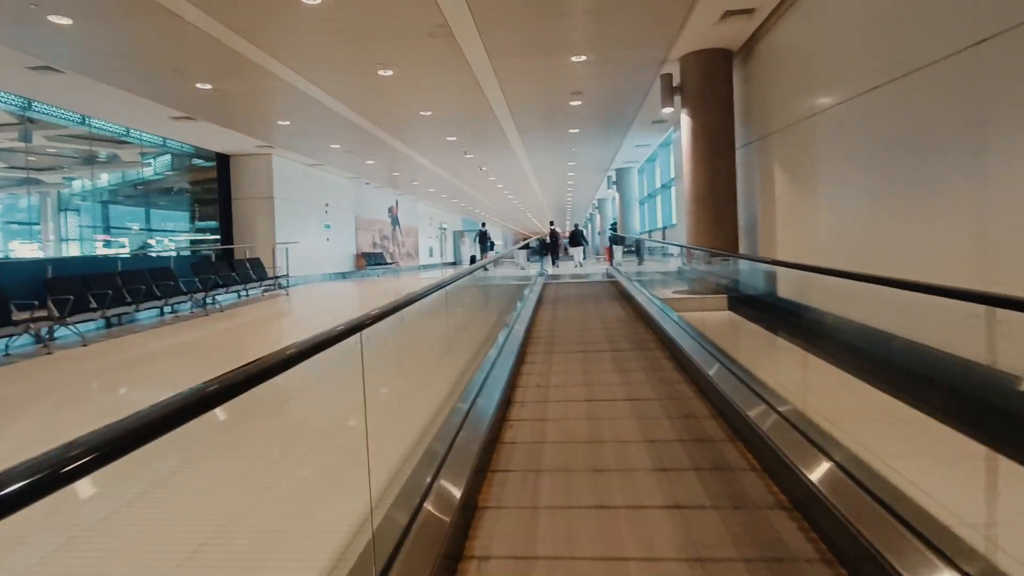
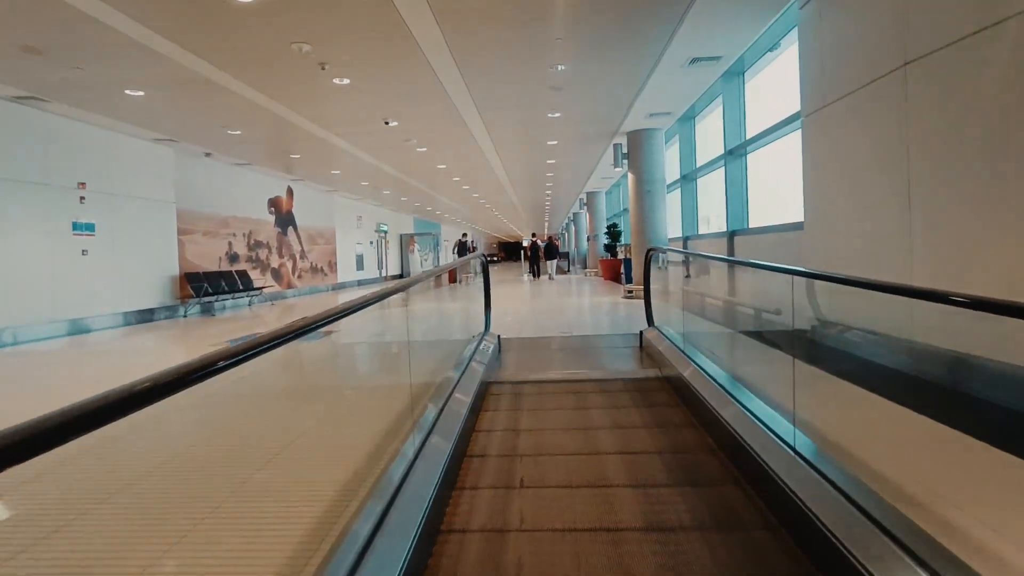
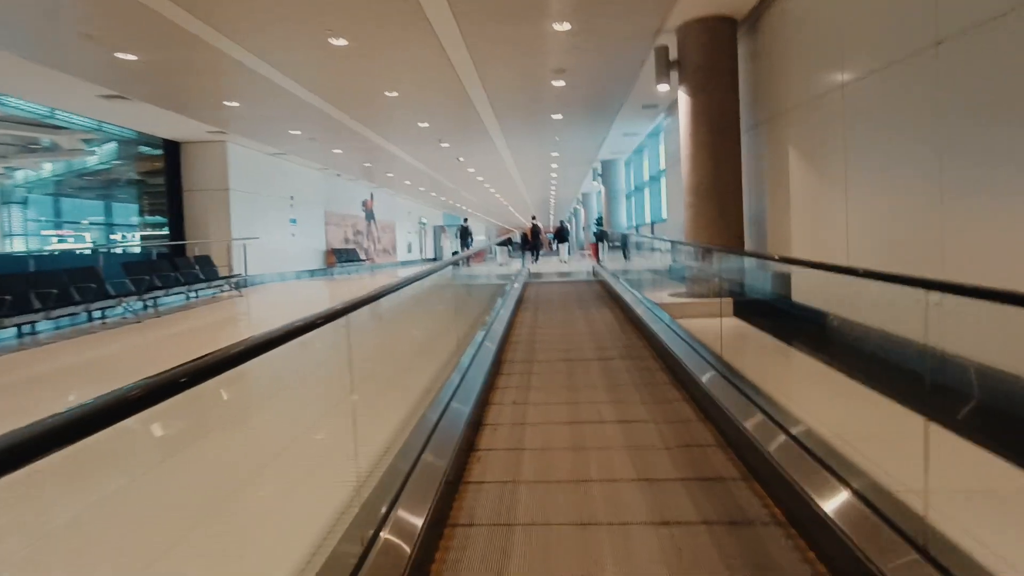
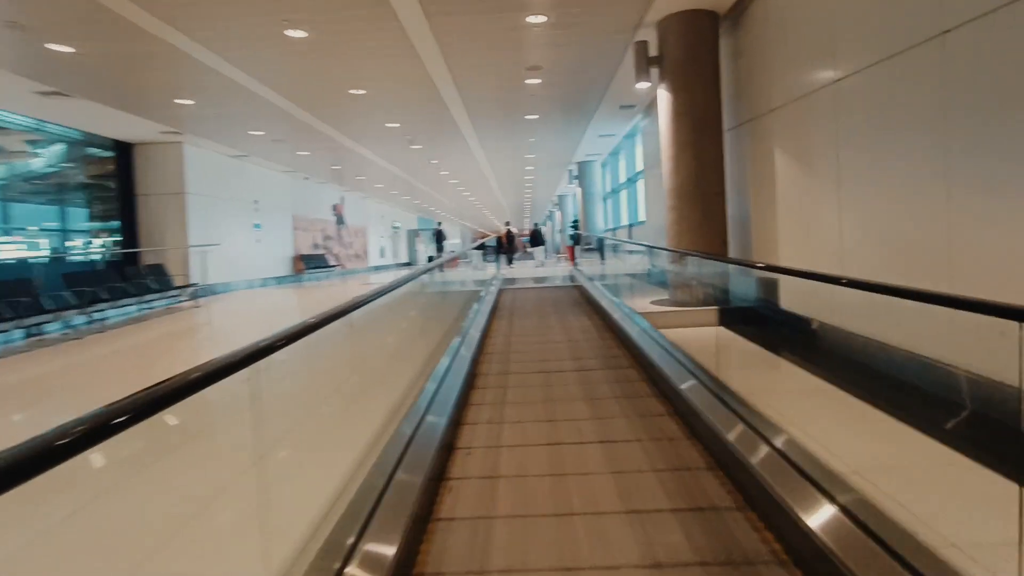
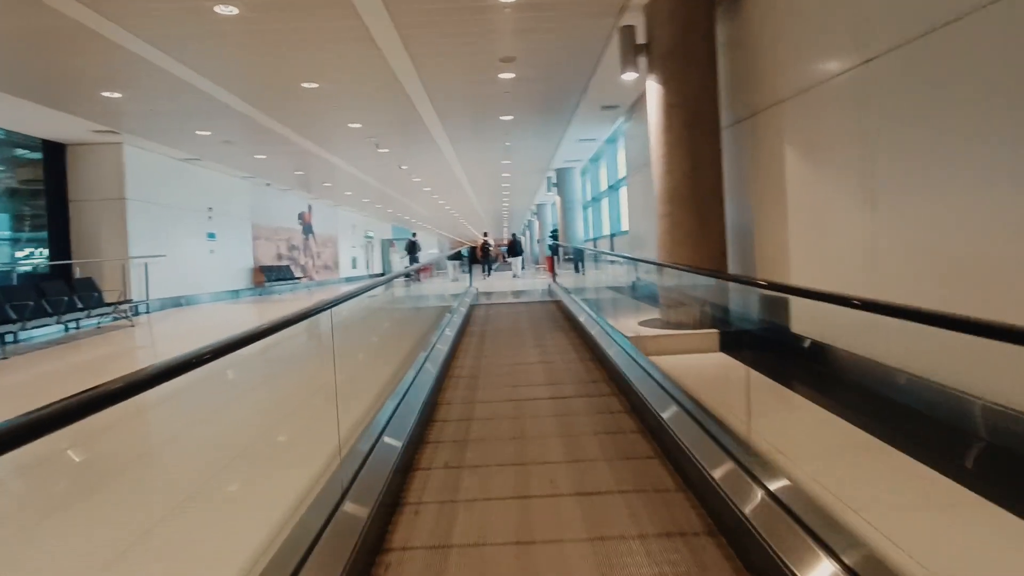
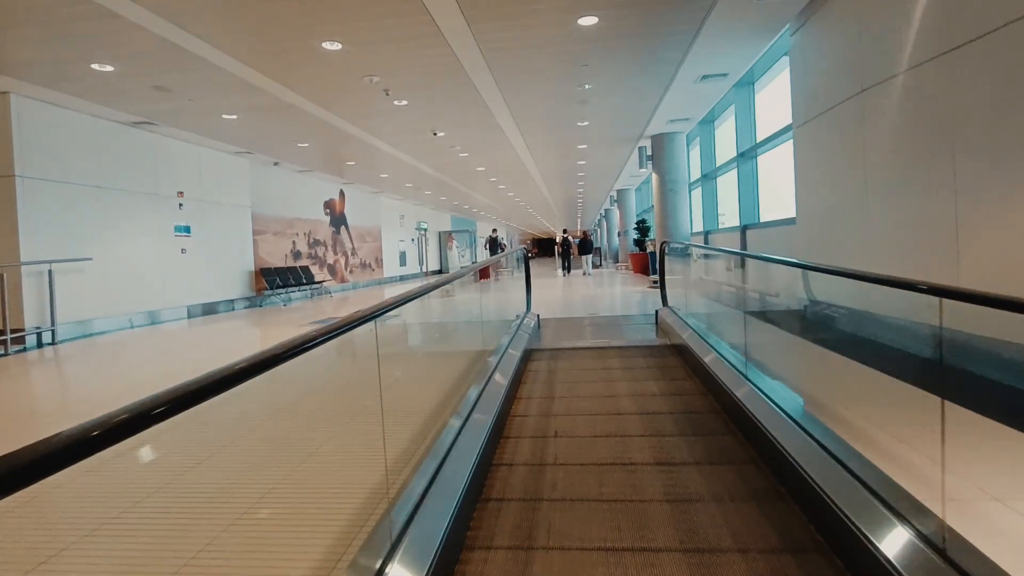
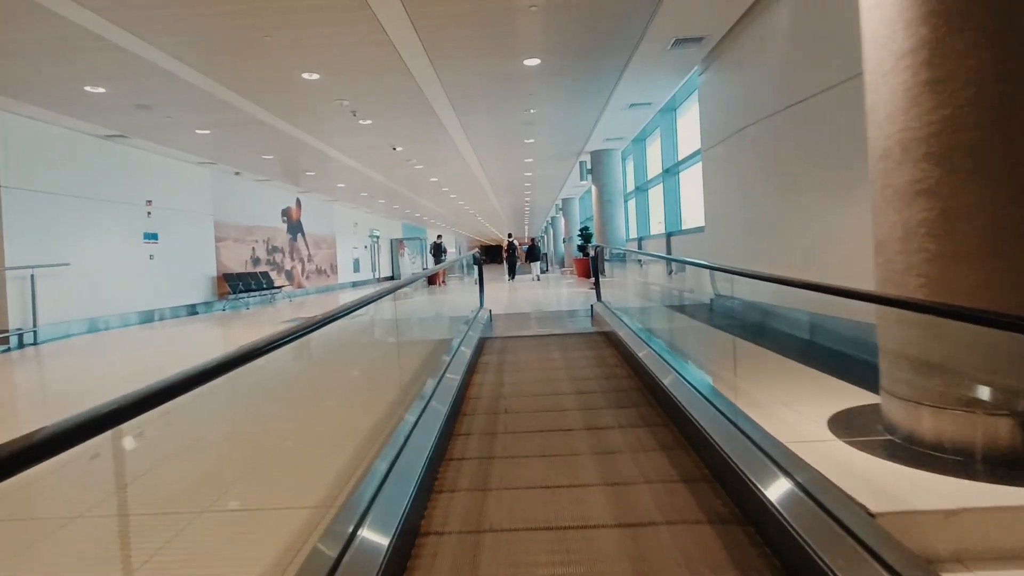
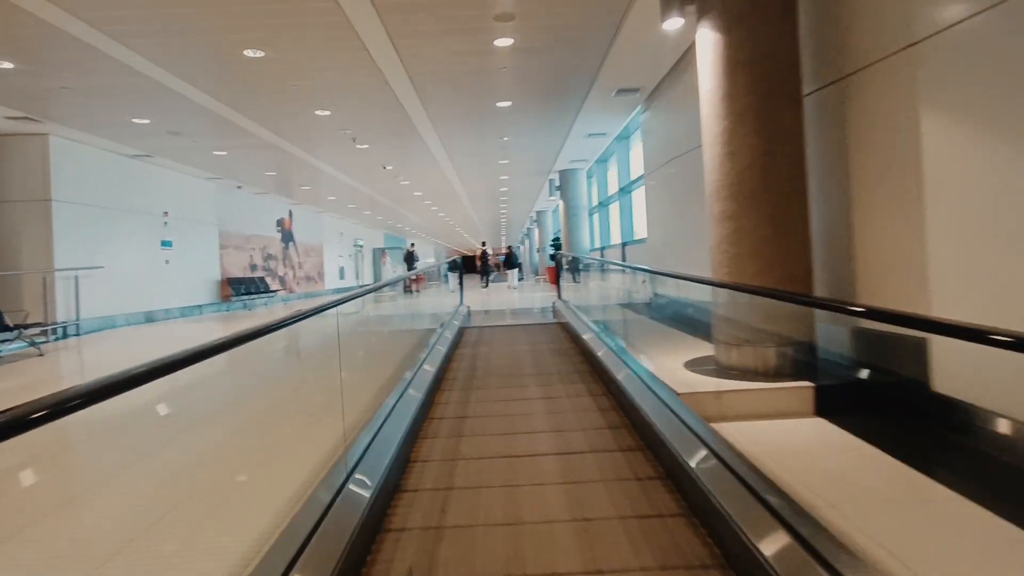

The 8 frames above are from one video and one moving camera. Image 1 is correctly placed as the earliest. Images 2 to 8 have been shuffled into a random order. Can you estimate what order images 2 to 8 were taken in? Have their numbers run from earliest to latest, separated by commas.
3, 4, 5, 8, 7, 6, 2
